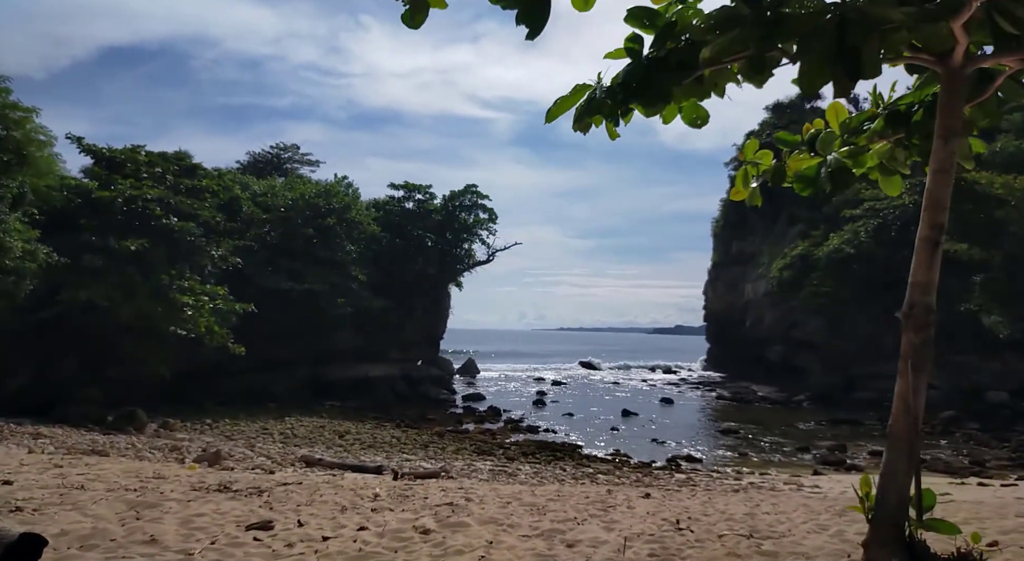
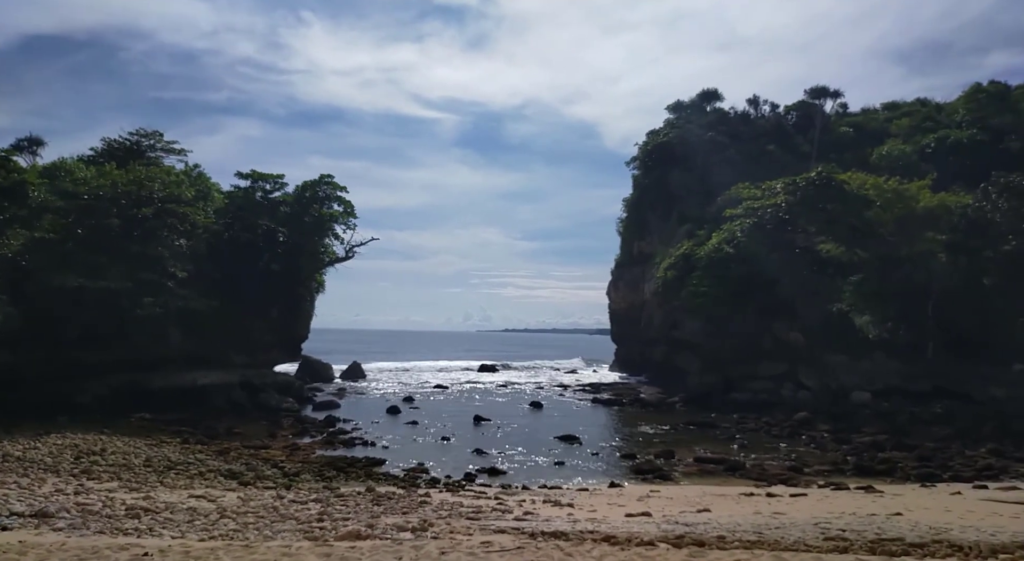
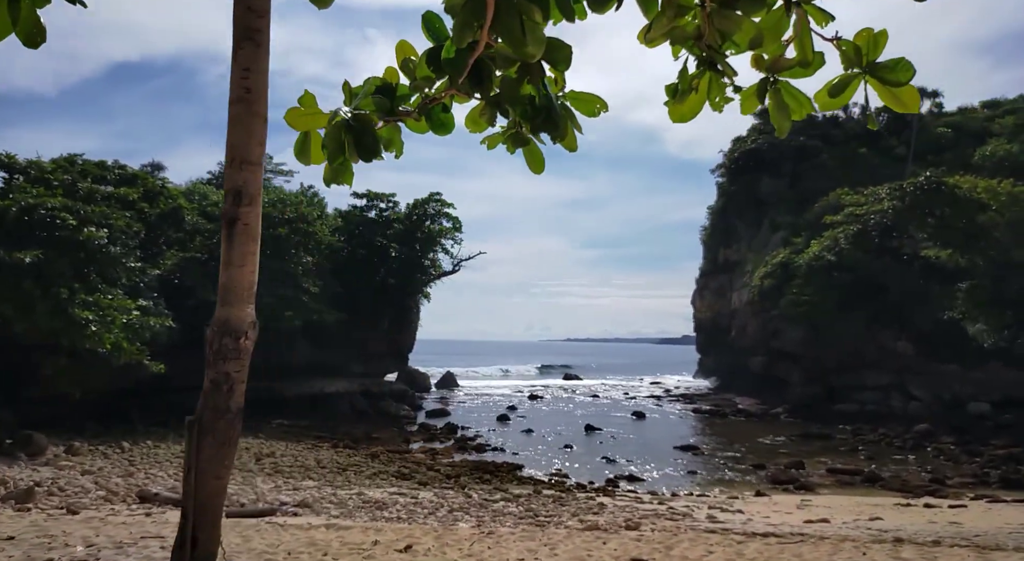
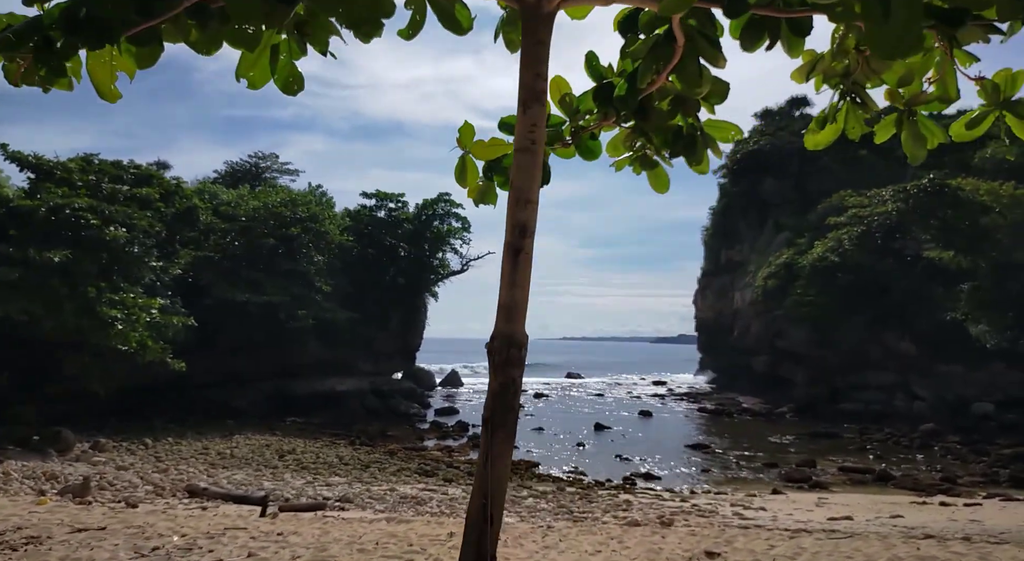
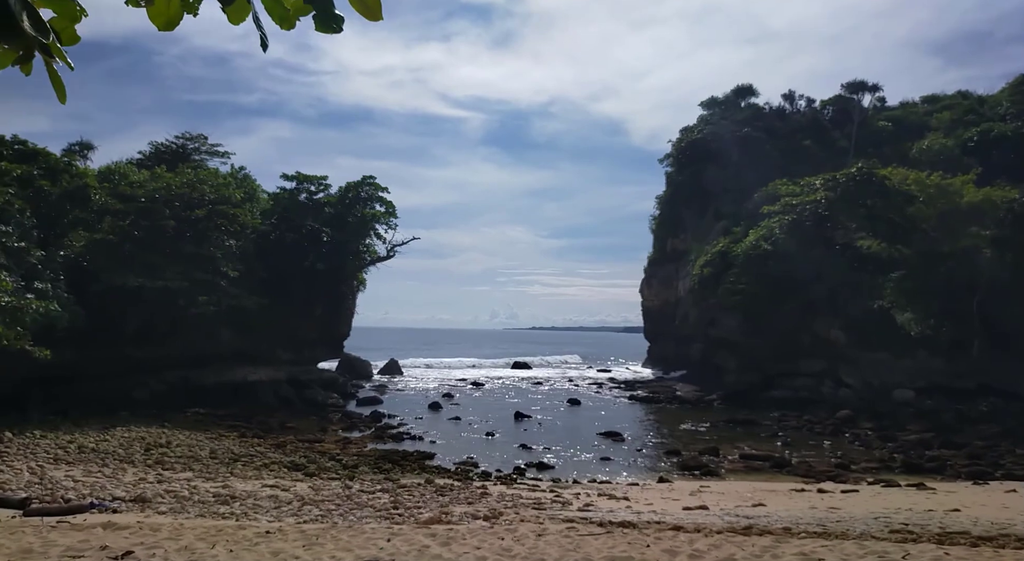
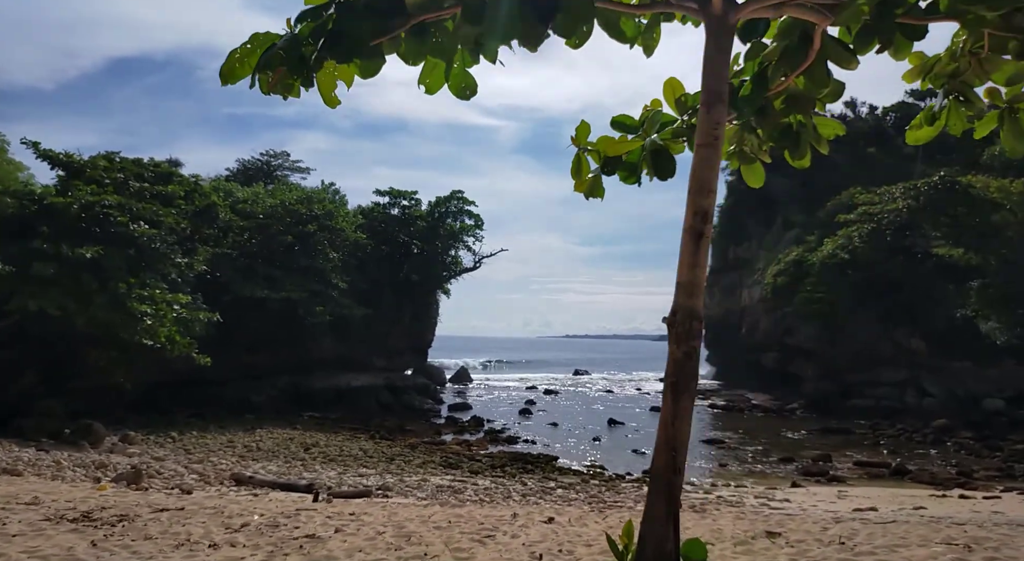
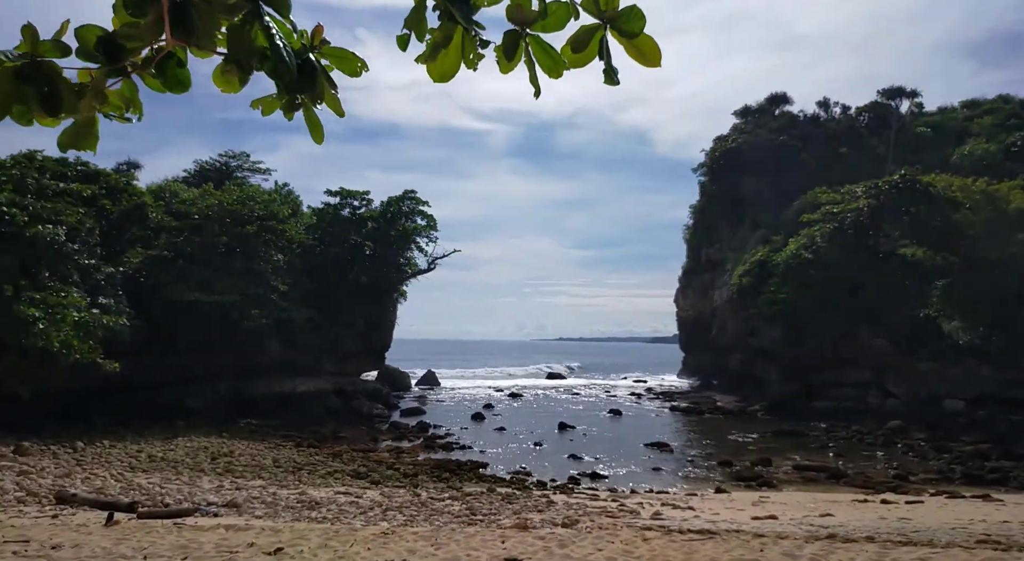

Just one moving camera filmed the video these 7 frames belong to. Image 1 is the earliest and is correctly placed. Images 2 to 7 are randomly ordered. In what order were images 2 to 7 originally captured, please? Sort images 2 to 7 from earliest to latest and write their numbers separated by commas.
6, 4, 3, 7, 5, 2
